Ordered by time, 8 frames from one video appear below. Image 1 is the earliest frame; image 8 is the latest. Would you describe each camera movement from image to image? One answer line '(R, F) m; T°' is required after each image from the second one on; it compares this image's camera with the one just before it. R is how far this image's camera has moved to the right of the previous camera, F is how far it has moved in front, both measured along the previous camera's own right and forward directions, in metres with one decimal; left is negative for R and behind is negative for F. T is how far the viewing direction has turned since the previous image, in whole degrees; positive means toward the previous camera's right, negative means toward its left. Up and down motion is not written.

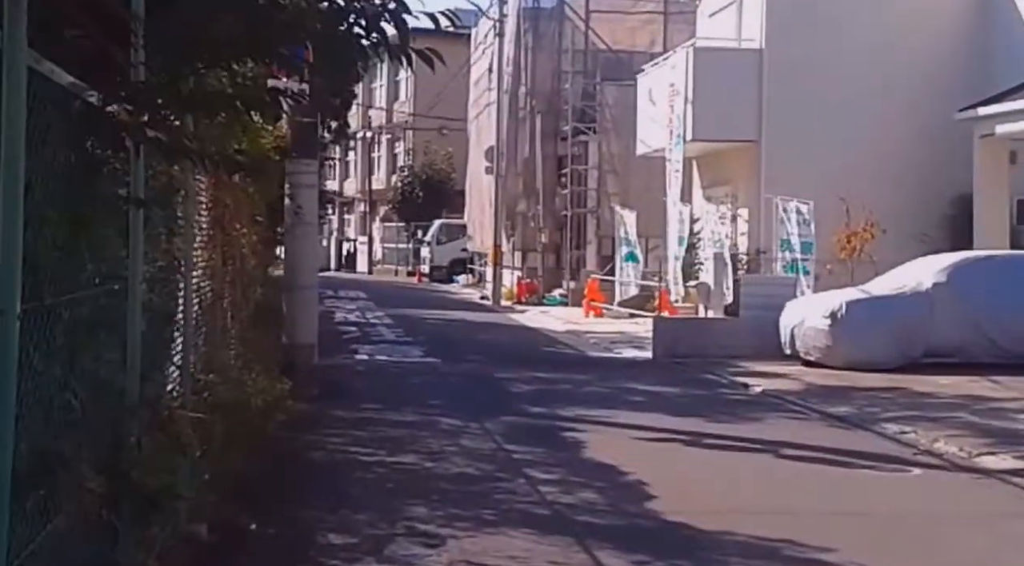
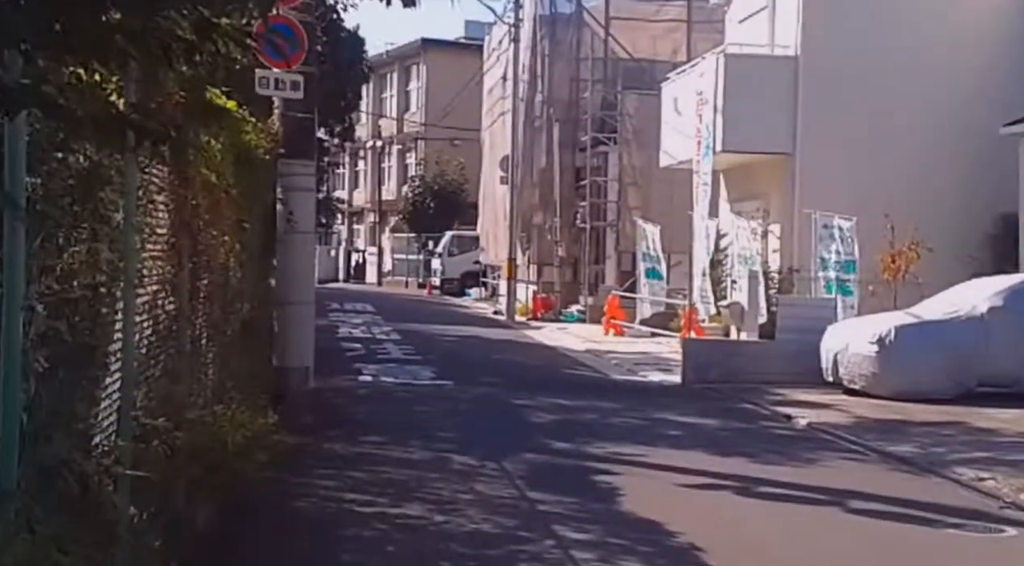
(-0.1, +1.8) m; 0°
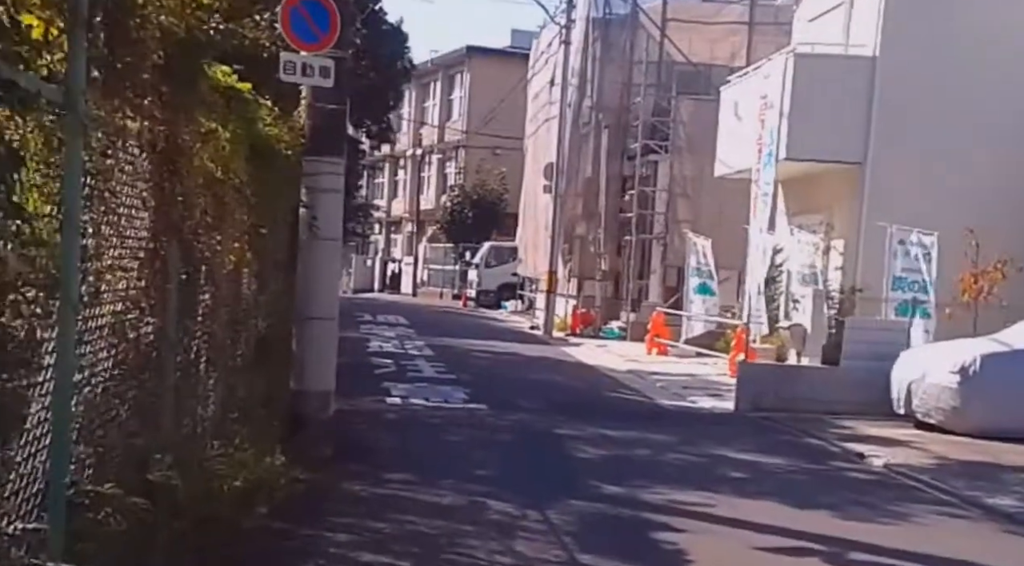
(-0.1, +1.7) m; -1°
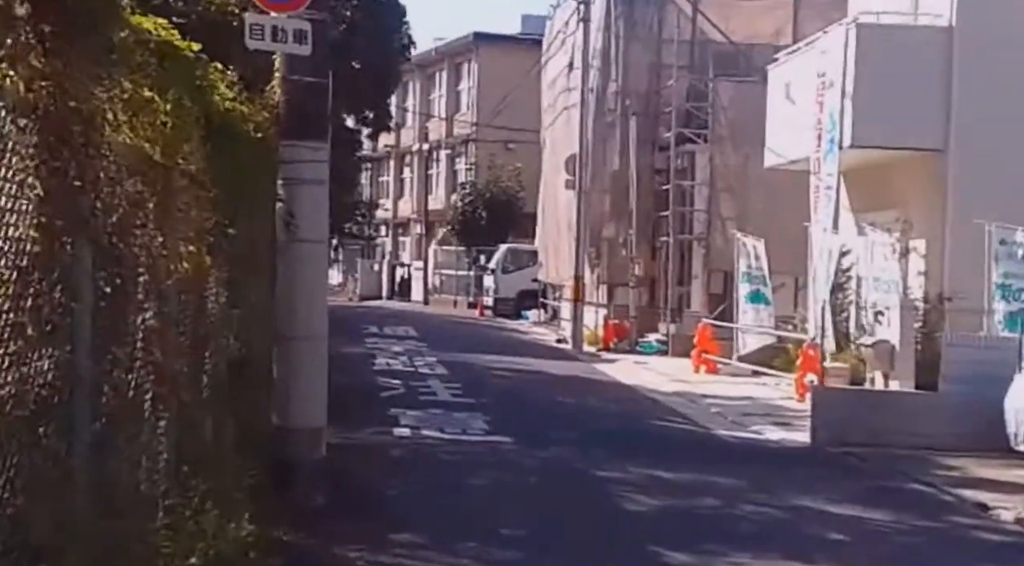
(-0.2, +3.2) m; 0°
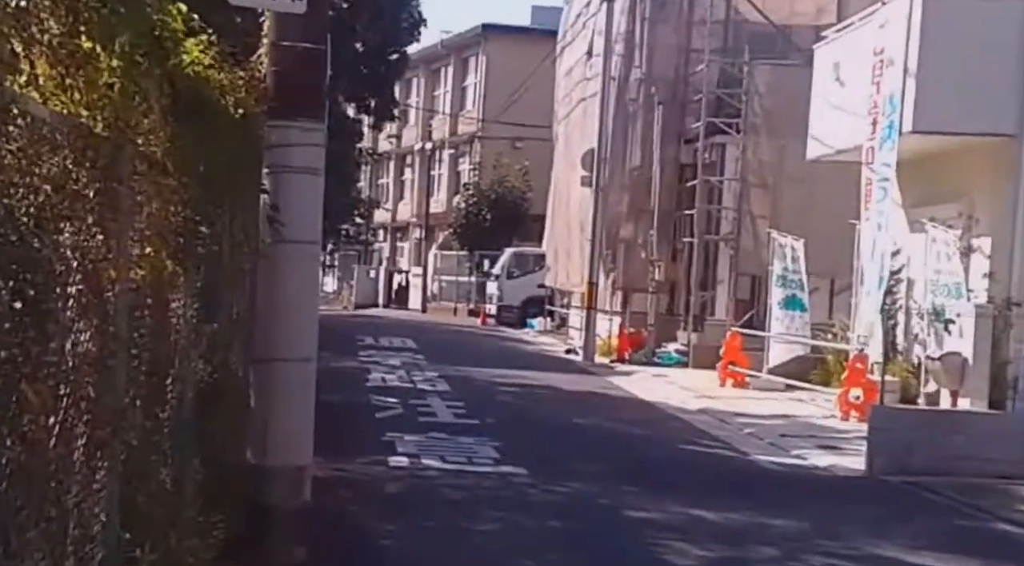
(-0.1, +2.0) m; 0°
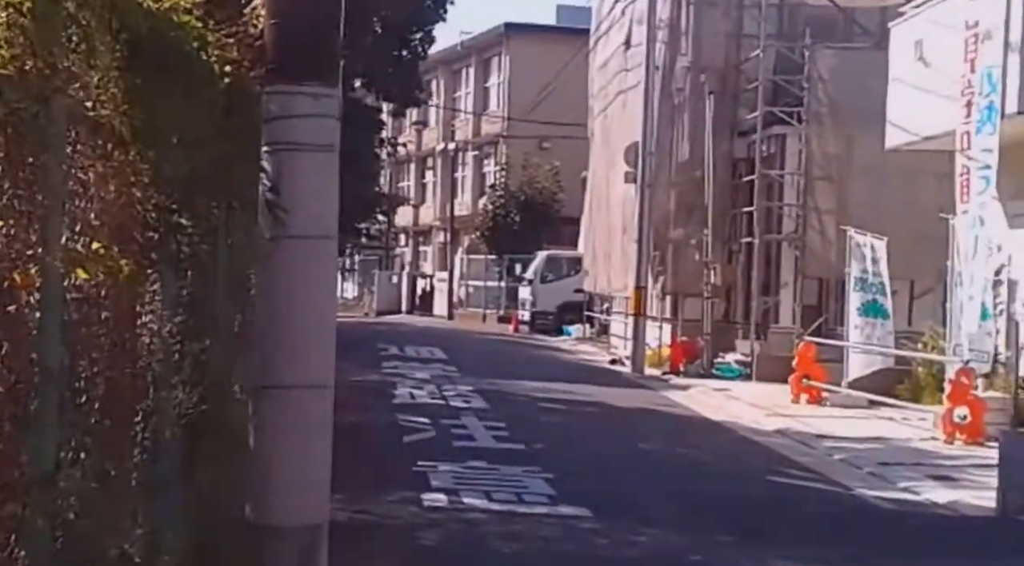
(-0.3, +2.4) m; -1°
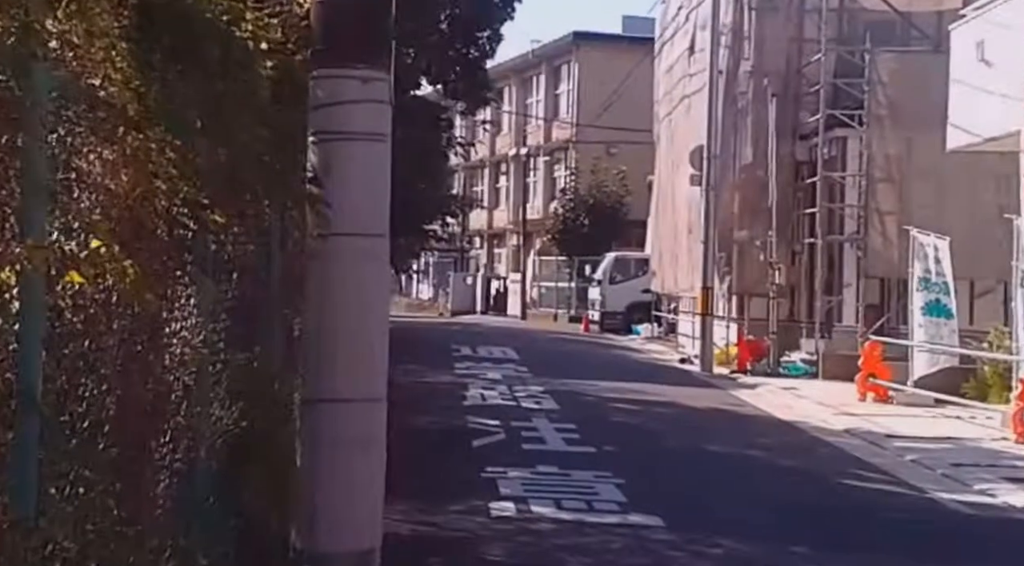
(0.0, -0.4) m; -2°
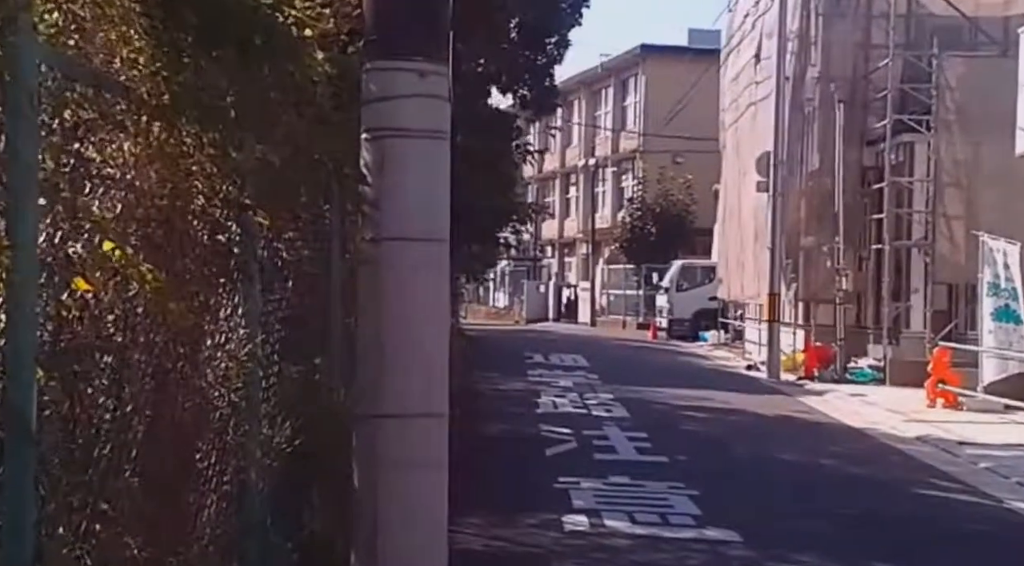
(0.0, 0.0) m; -2°
